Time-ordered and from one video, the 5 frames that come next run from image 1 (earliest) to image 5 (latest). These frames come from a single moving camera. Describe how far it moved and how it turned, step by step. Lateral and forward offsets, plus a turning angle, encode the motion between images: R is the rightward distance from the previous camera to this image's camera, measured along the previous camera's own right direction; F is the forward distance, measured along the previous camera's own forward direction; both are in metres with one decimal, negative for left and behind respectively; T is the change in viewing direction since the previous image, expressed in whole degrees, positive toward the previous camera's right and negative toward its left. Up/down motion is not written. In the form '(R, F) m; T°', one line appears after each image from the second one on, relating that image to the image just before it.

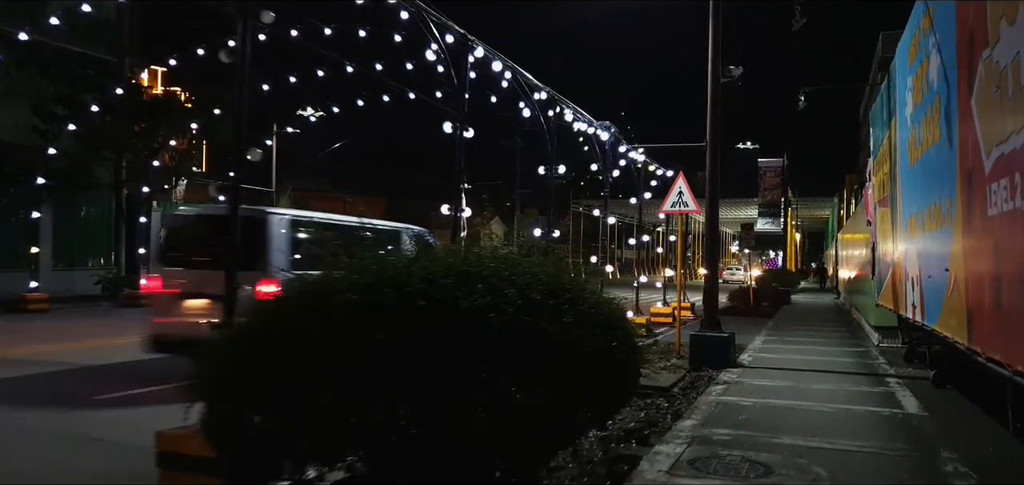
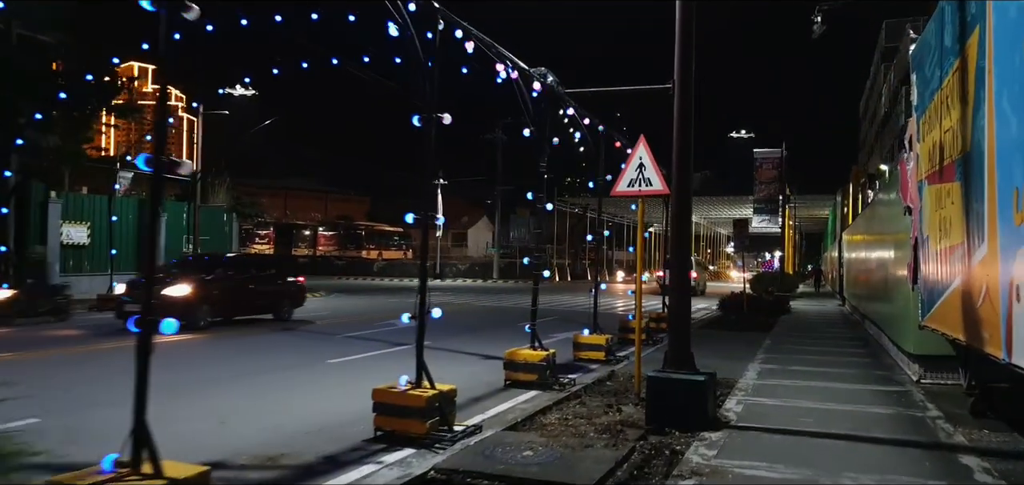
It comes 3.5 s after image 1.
(+1.3, +4.0) m; 0°
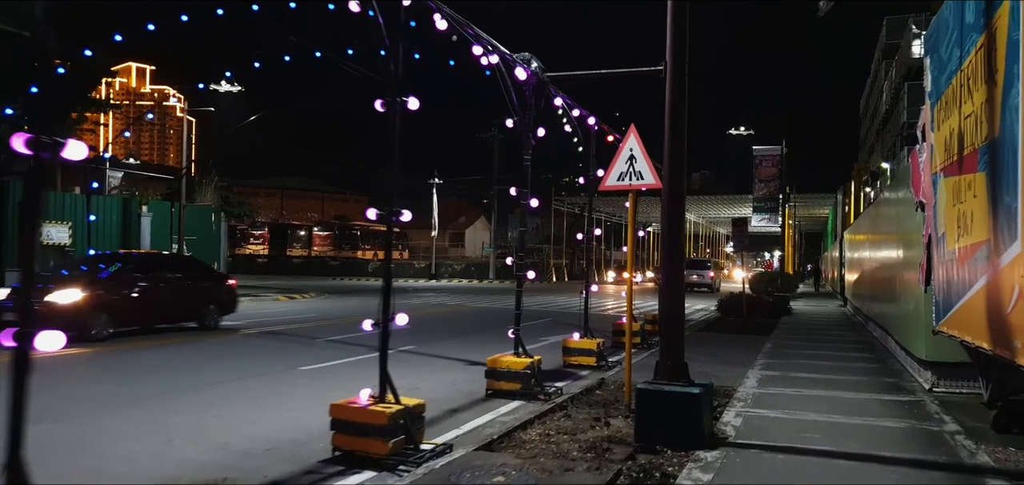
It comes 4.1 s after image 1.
(+0.2, +0.7) m; 0°
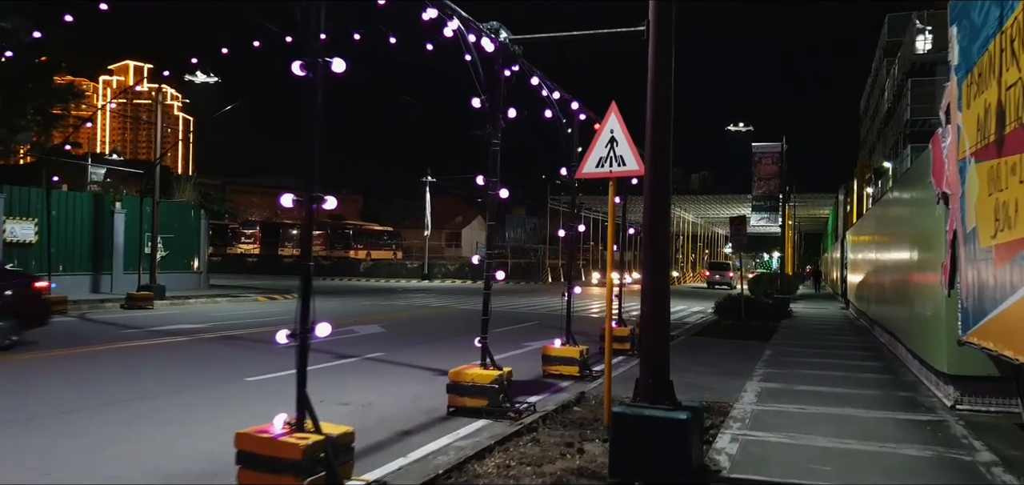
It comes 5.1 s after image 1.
(+0.4, +1.1) m; 0°
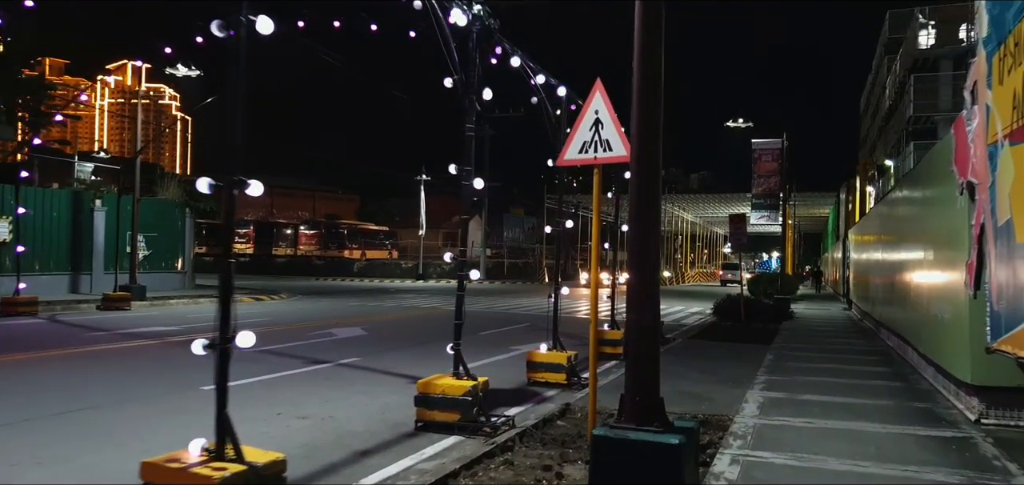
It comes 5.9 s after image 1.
(+0.2, +0.8) m; 0°
